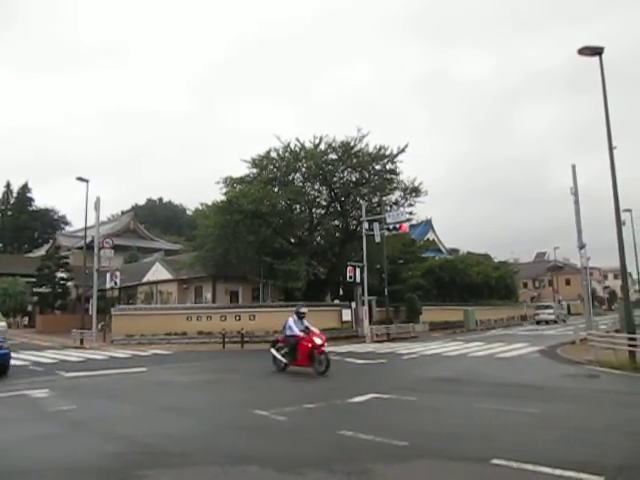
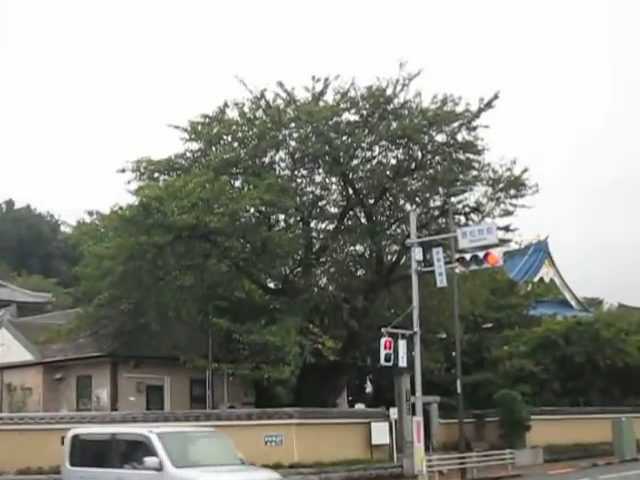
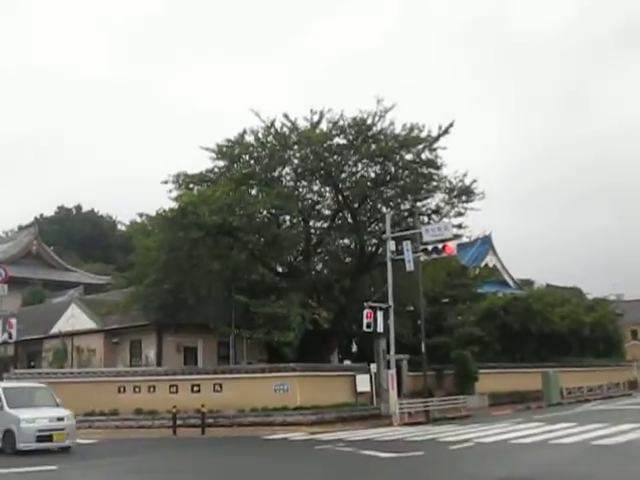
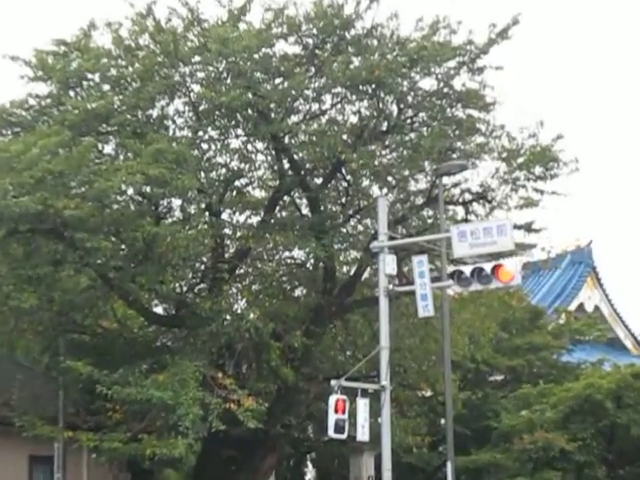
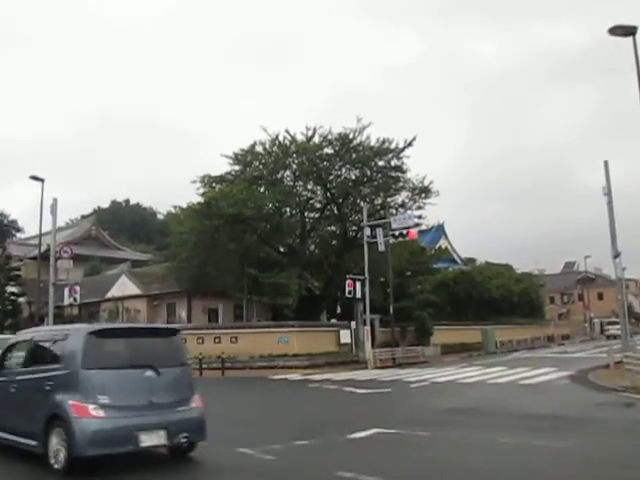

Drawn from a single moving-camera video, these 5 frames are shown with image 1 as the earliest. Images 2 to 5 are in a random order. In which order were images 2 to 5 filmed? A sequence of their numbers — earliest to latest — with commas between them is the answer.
5, 3, 2, 4
